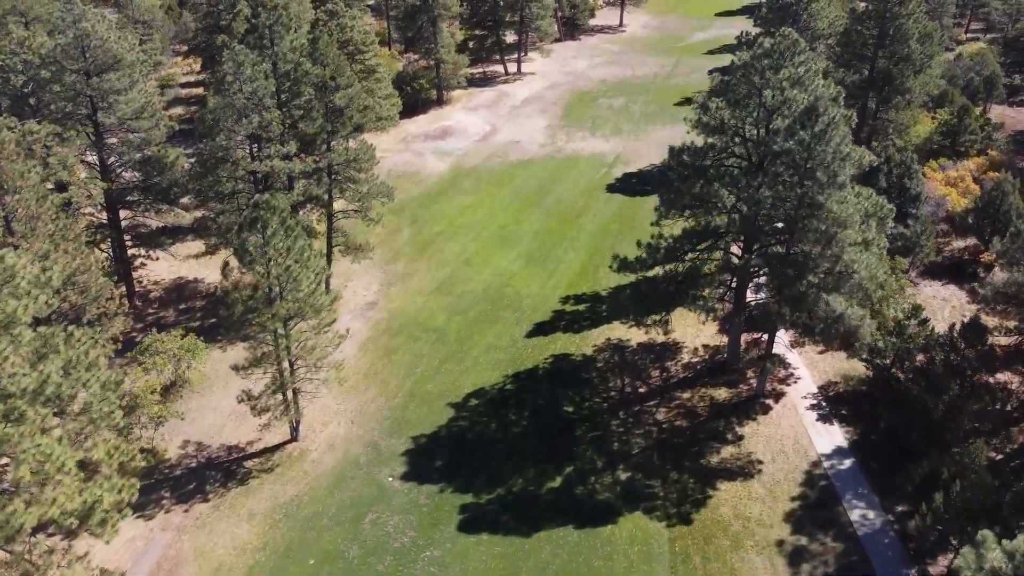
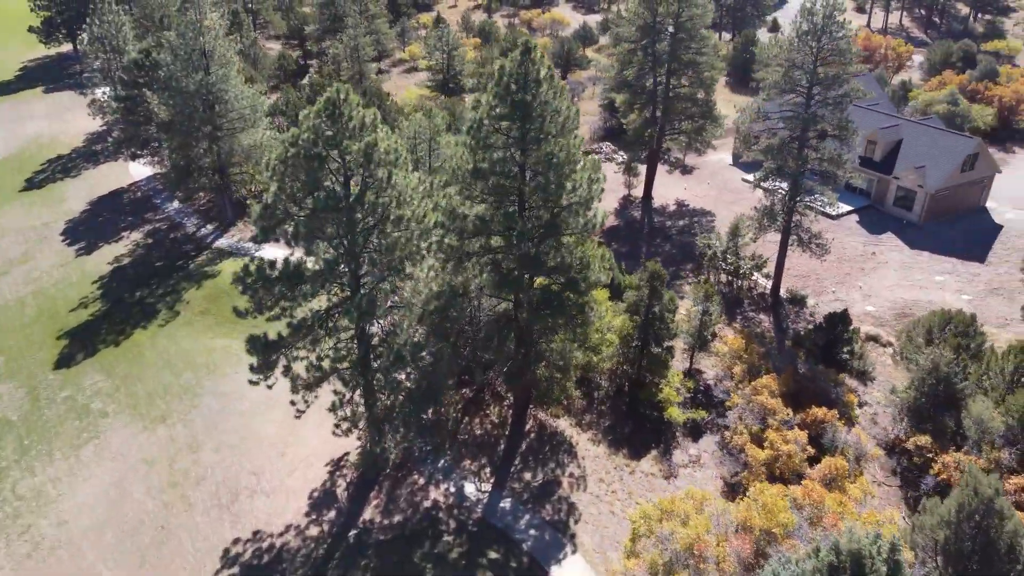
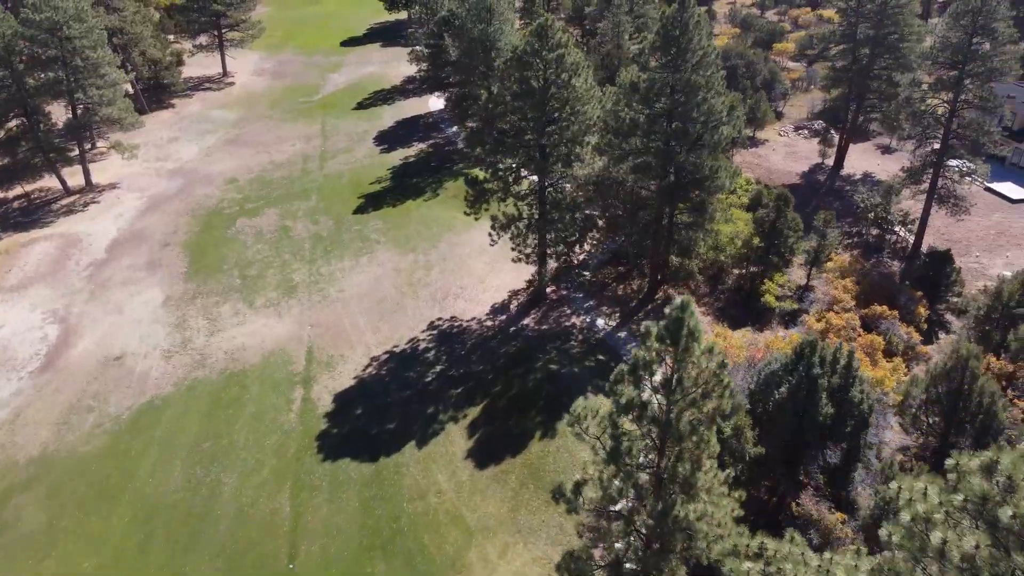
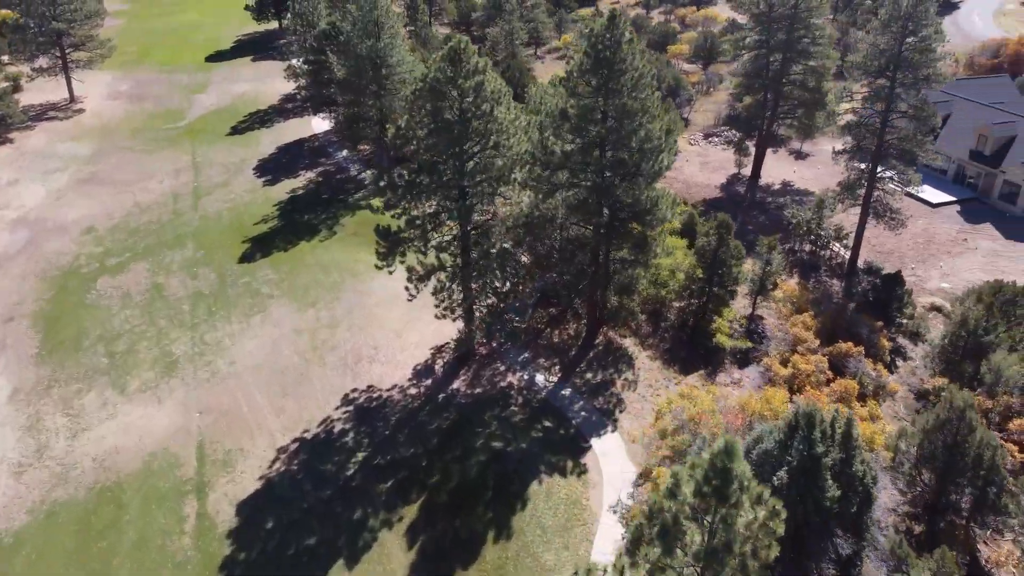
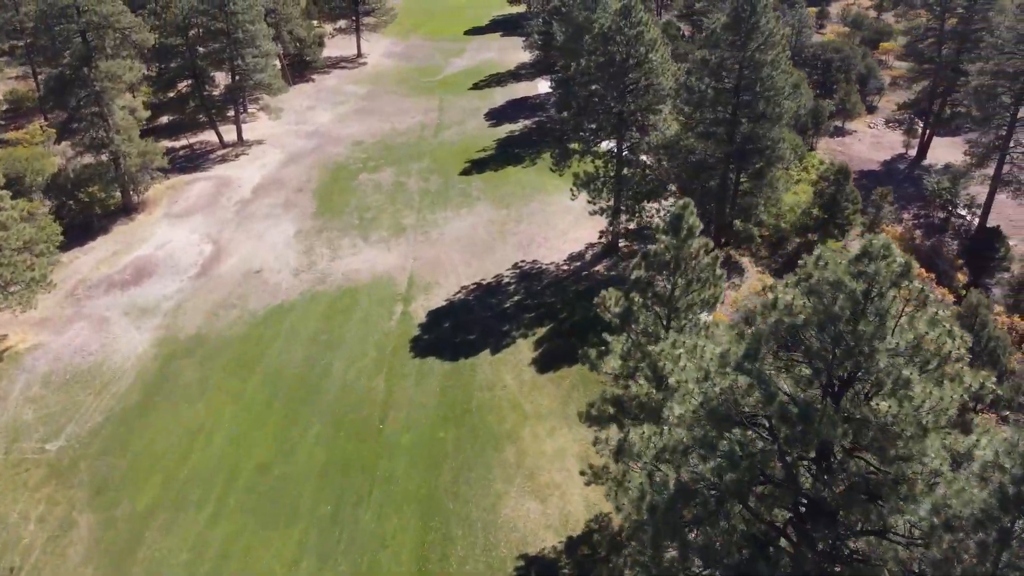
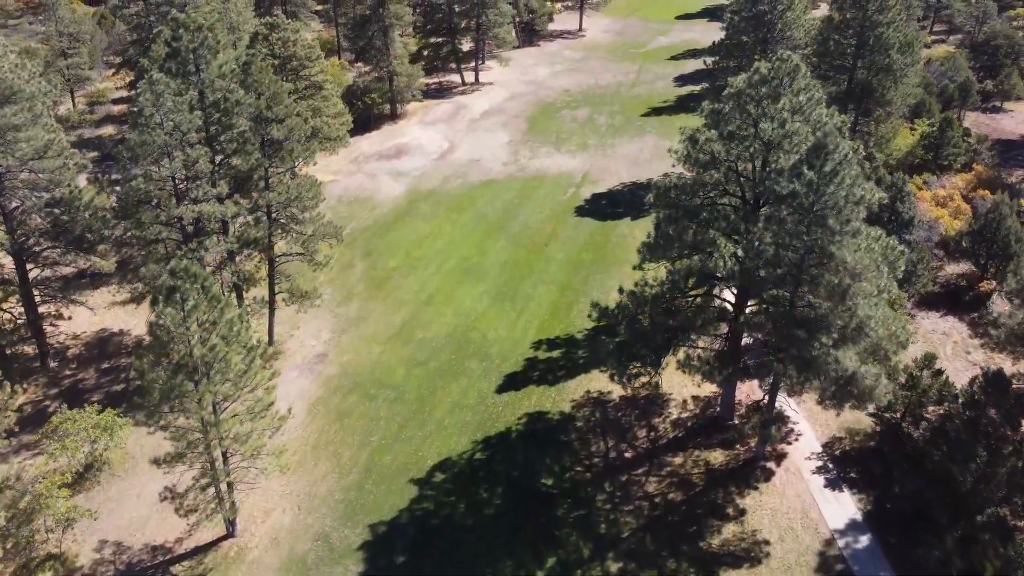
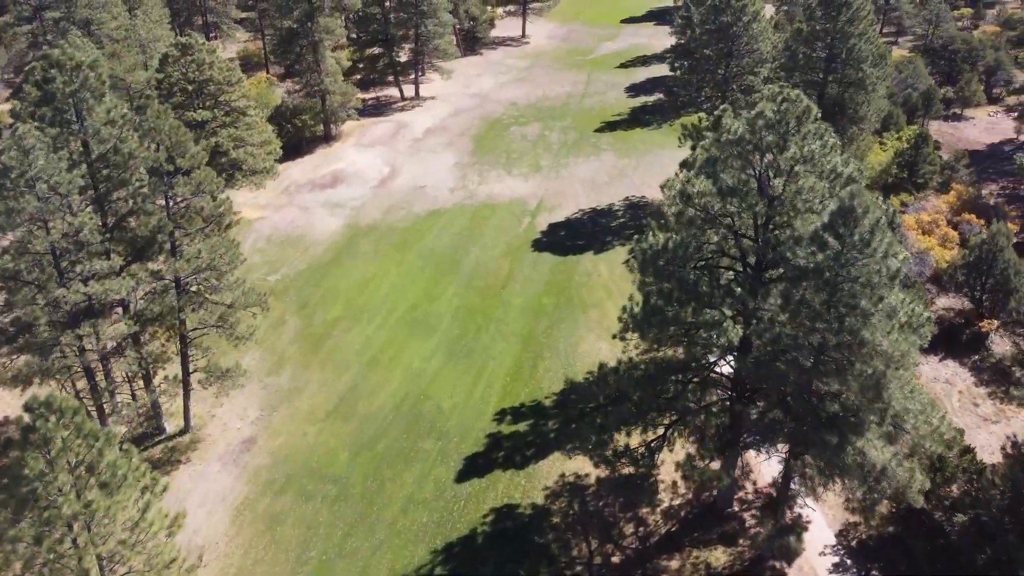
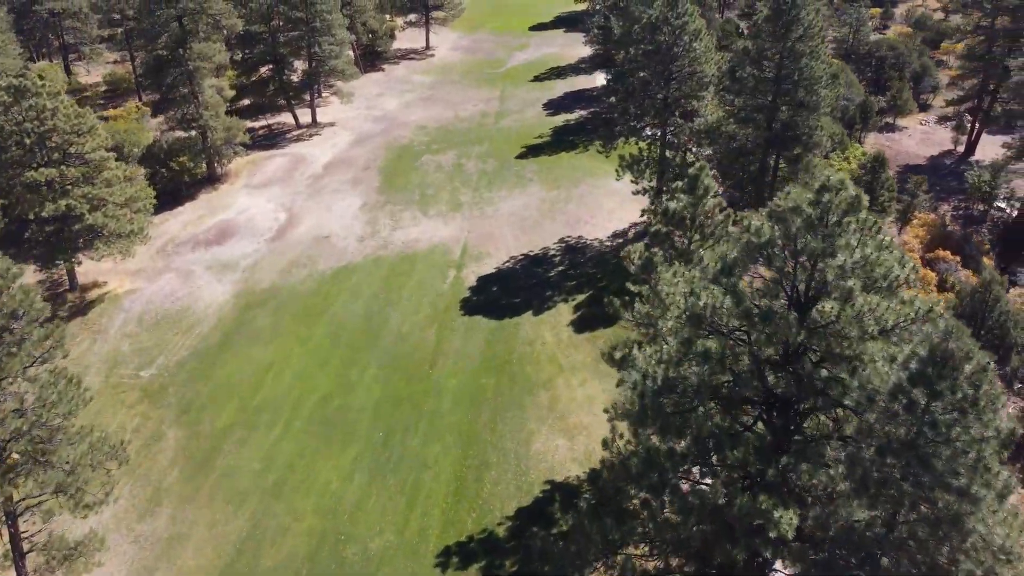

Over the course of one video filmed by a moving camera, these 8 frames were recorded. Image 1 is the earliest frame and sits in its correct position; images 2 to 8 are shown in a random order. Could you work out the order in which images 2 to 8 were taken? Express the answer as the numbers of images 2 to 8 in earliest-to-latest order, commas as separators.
6, 7, 8, 5, 3, 4, 2
